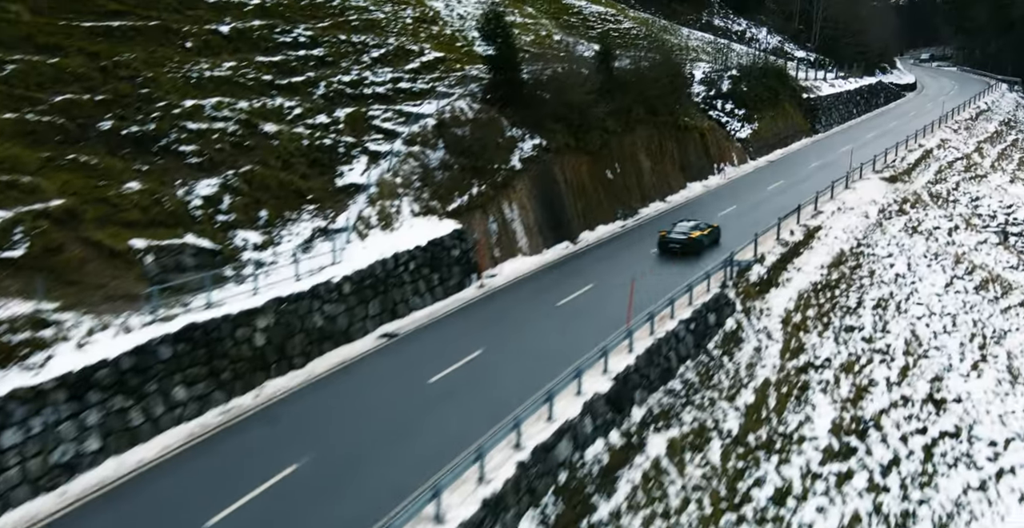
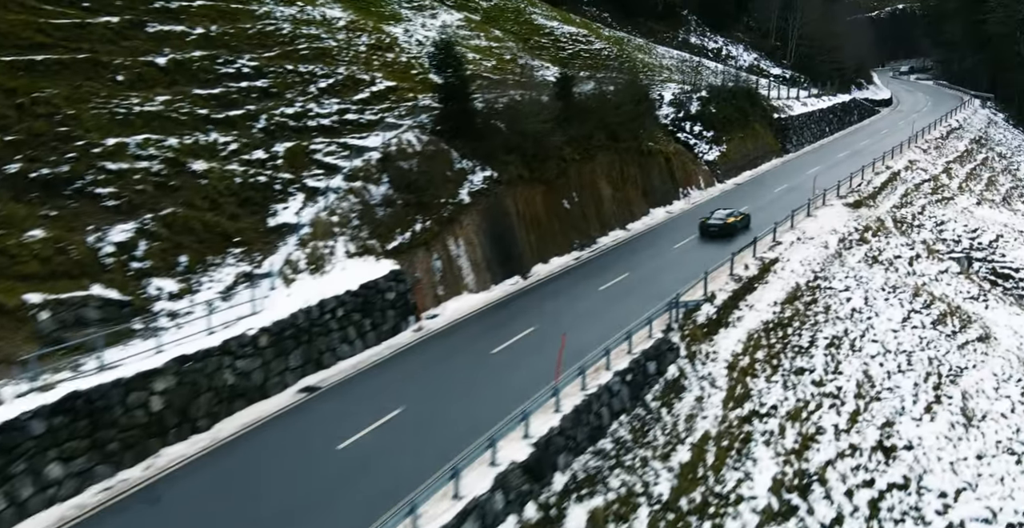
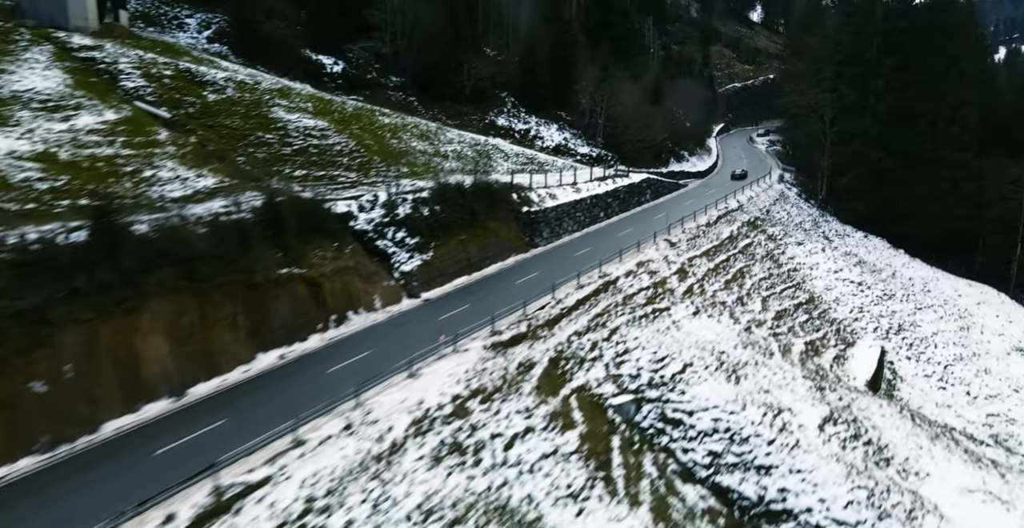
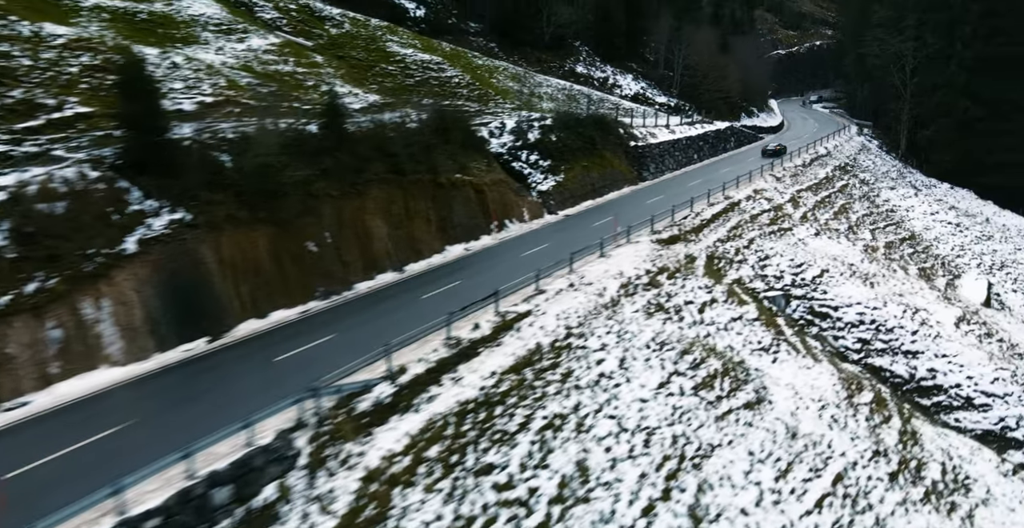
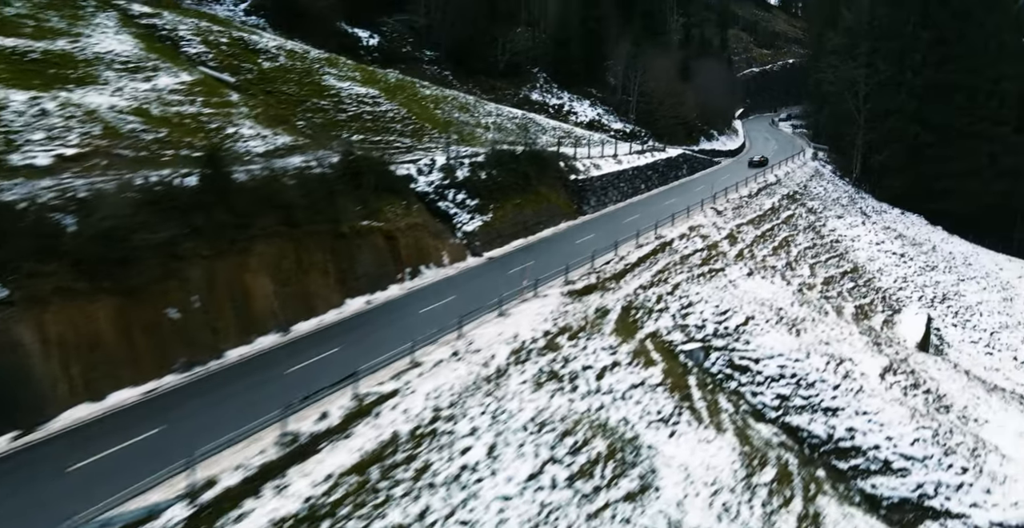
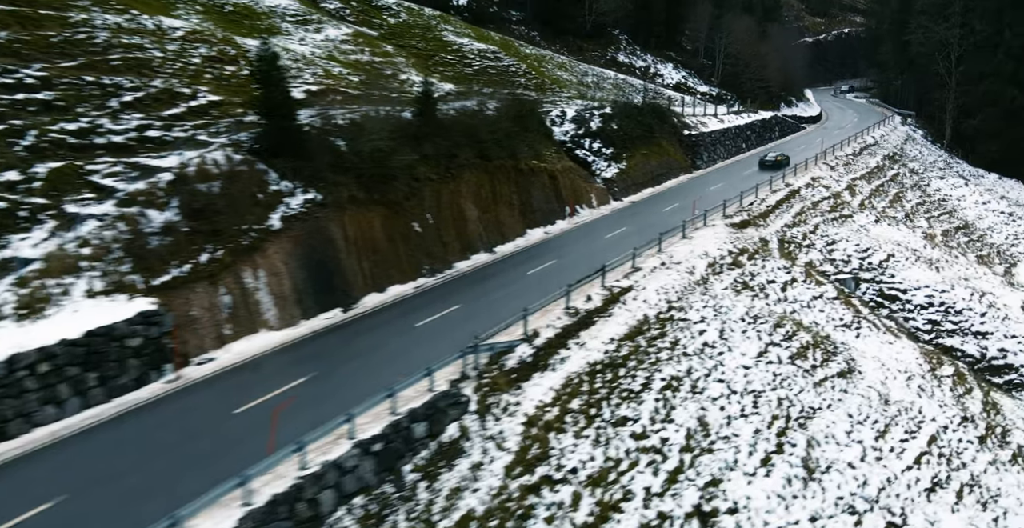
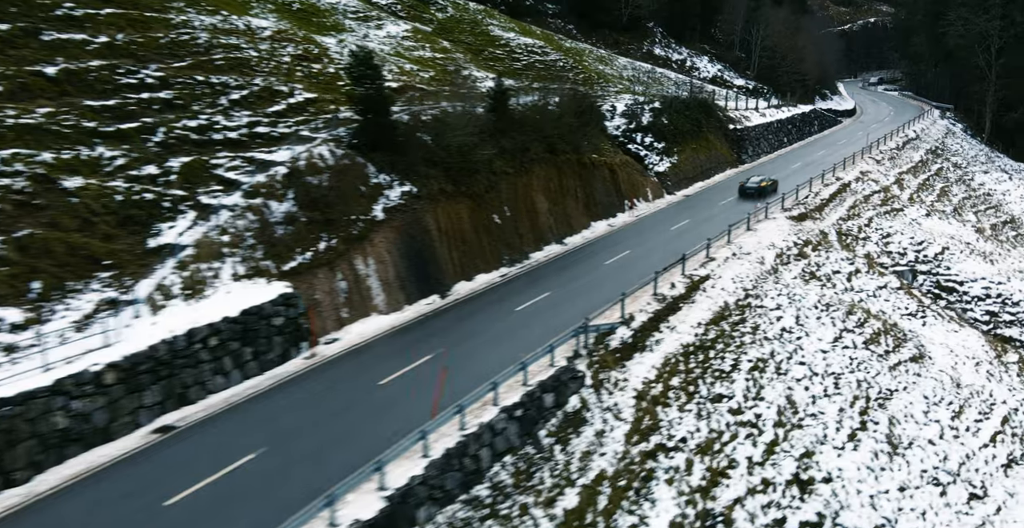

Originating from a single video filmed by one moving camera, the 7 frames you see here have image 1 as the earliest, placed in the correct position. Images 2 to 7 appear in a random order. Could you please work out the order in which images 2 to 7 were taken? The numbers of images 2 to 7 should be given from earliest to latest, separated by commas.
2, 7, 6, 4, 5, 3
